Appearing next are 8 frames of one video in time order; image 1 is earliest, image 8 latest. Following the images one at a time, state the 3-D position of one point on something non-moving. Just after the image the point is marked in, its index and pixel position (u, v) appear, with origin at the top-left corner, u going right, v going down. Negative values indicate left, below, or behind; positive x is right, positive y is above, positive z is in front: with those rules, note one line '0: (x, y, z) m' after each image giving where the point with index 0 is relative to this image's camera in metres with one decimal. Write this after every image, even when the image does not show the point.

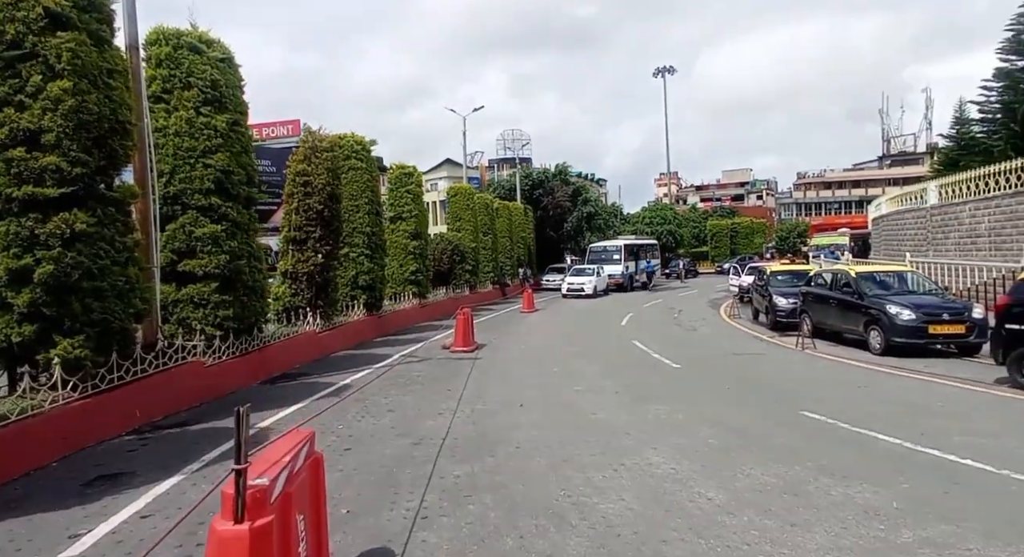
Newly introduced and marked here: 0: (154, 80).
0: (-5.7, +3.2, +9.9) m
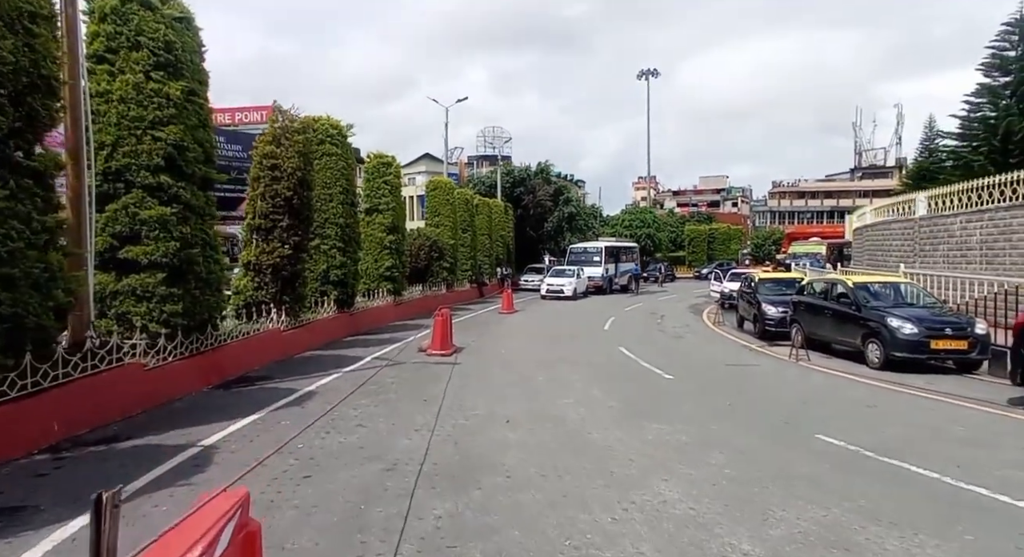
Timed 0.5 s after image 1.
0: (-5.8, +3.4, +8.7) m
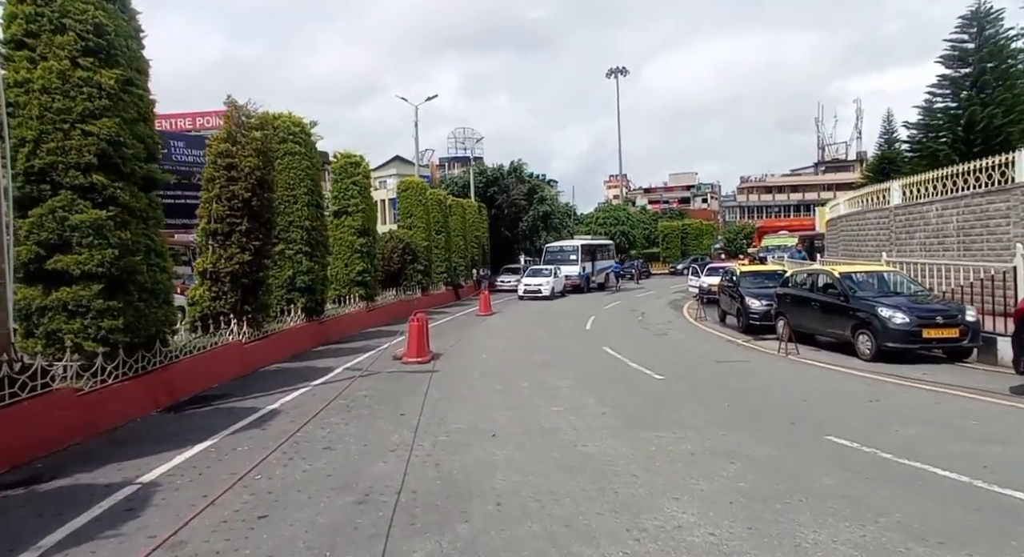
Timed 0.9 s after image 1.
0: (-6.1, +3.2, +7.7) m
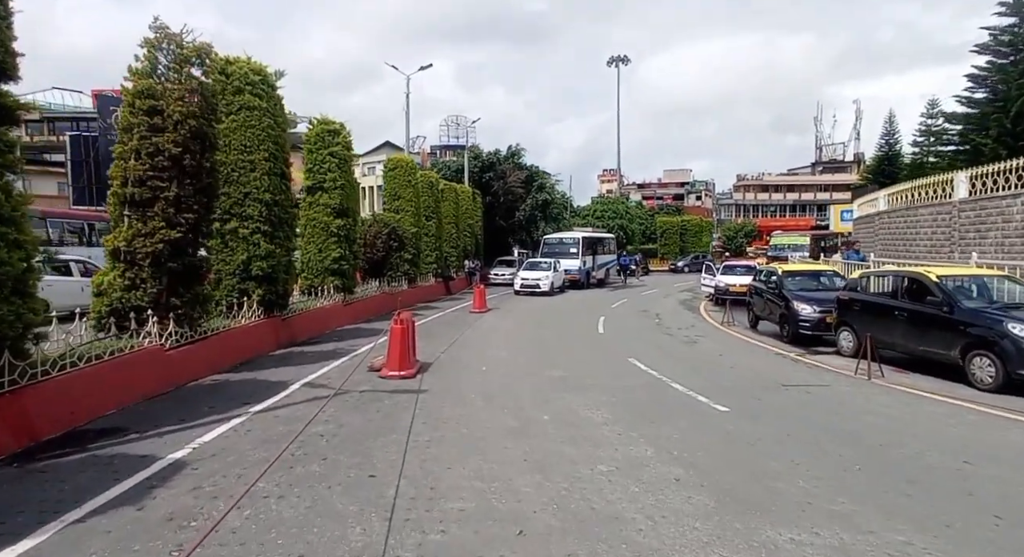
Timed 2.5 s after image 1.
0: (-5.7, +3.4, +4.5) m
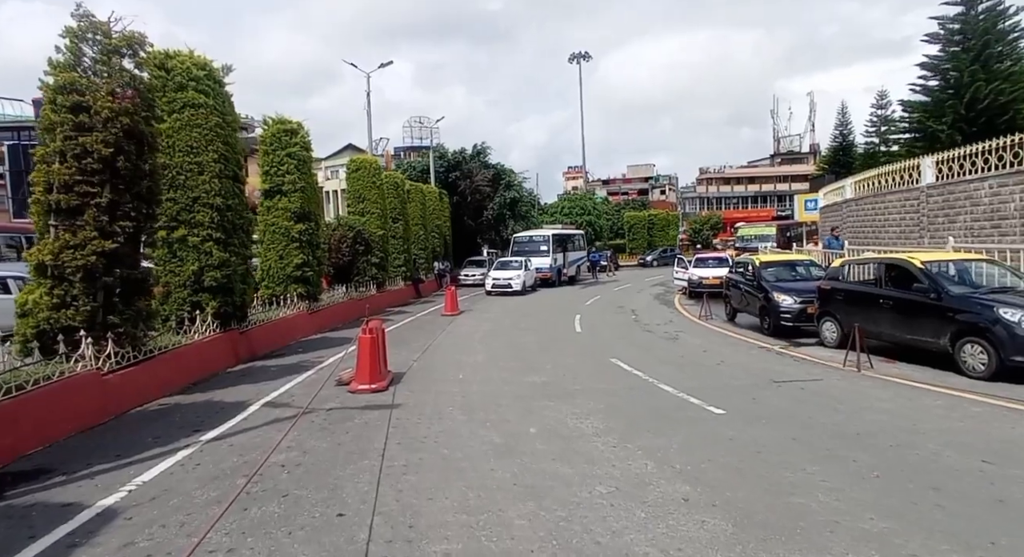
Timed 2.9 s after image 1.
0: (-5.9, +3.2, +3.5) m
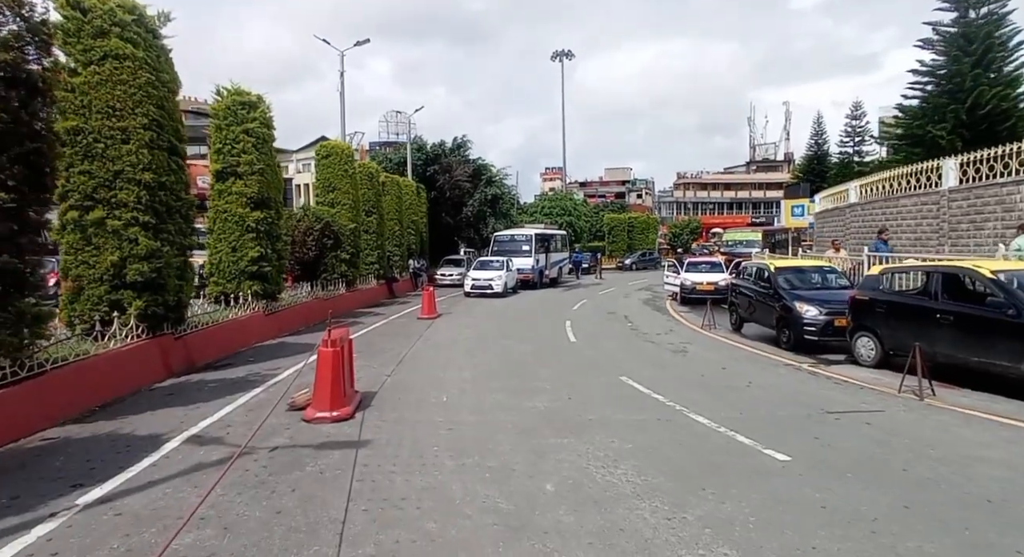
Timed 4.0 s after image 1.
0: (-5.5, +3.3, +1.3) m
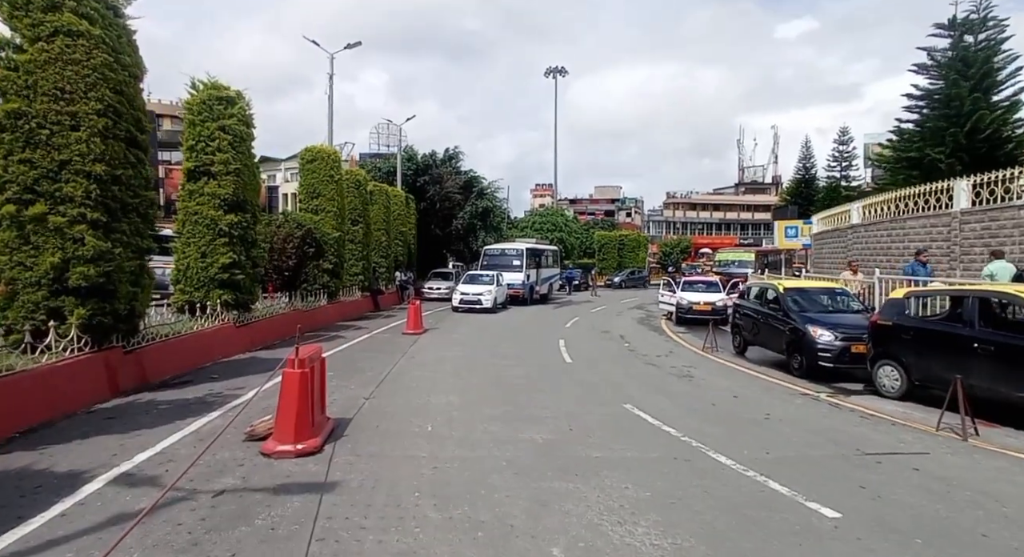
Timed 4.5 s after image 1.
0: (-5.3, +3.4, +0.2) m
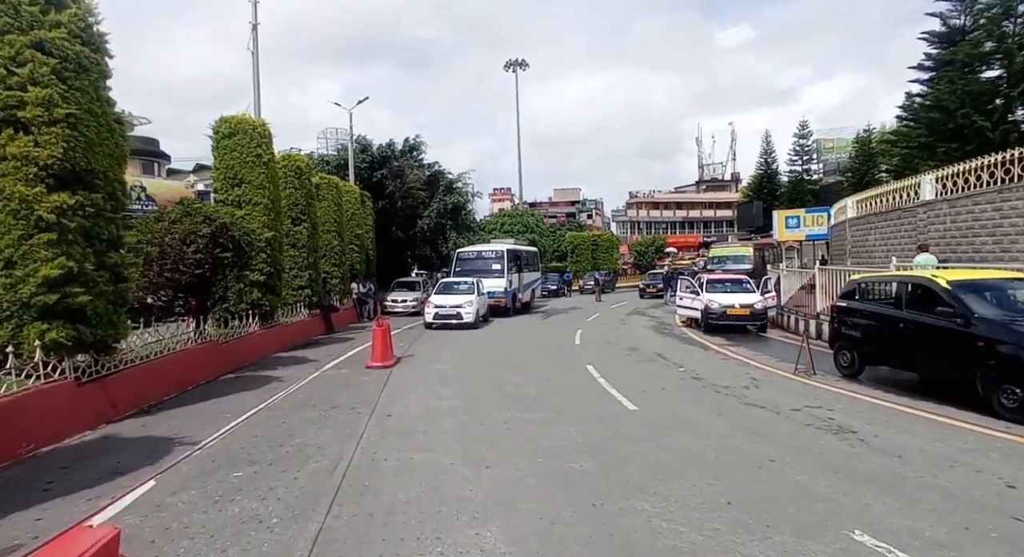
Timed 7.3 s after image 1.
0: (-4.1, +3.3, -5.5) m
